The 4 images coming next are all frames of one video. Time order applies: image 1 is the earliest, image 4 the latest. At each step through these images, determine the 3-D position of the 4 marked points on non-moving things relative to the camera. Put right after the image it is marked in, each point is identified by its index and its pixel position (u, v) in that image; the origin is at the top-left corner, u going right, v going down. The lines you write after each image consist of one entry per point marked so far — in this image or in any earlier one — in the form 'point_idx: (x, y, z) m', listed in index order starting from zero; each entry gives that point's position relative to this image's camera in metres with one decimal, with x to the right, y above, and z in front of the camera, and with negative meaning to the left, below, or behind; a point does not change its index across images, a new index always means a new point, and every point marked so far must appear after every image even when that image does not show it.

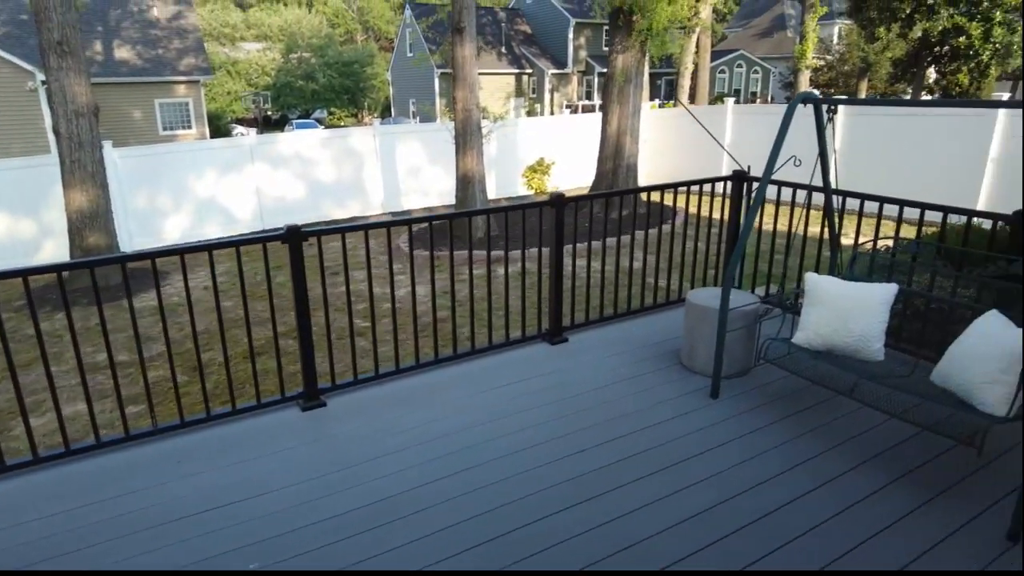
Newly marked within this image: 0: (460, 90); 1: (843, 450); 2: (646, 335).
0: (-0.7, +2.7, +9.1) m
1: (+1.2, -0.6, +2.5) m
2: (+0.7, -0.3, +3.7) m
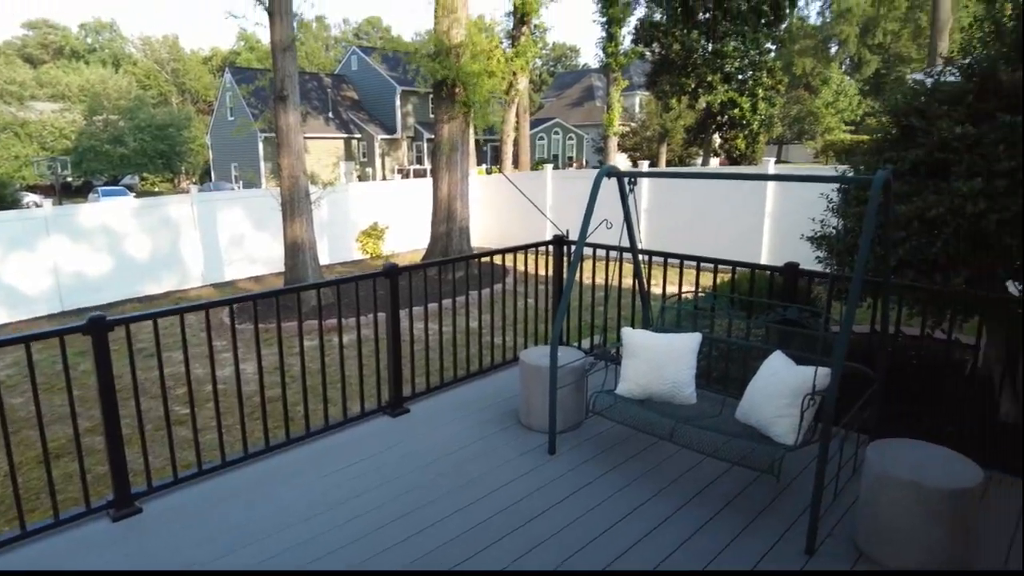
0: (-3.1, +1.8, +8.9) m
1: (+0.6, -0.8, +2.7) m
2: (-0.2, -0.6, +3.7) m
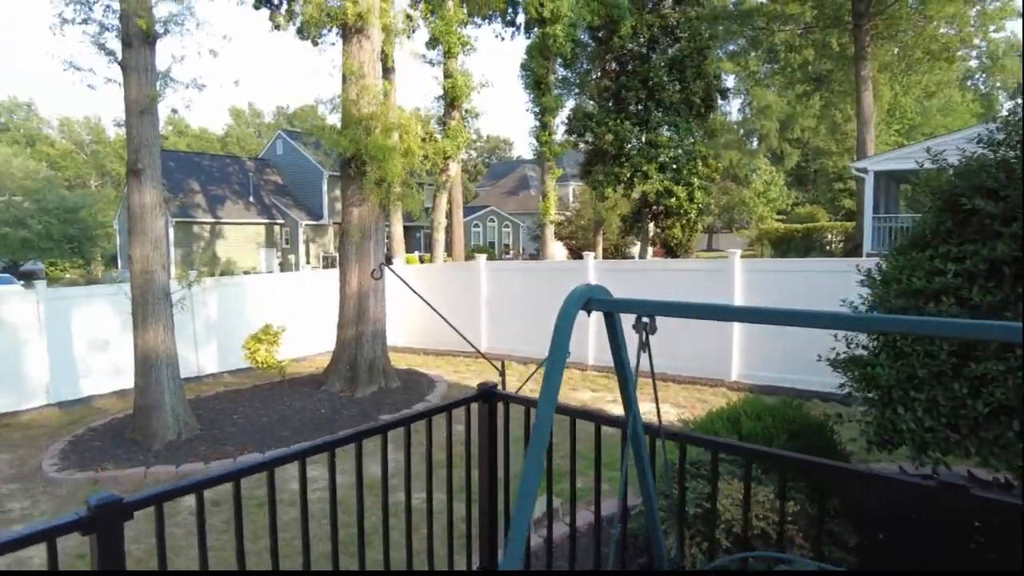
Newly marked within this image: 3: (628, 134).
0: (-3.9, +0.4, +7.0) m
1: (+0.4, -1.3, +0.8) m
2: (-0.5, -1.2, +1.9) m
3: (+3.0, +3.9, +16.9) m
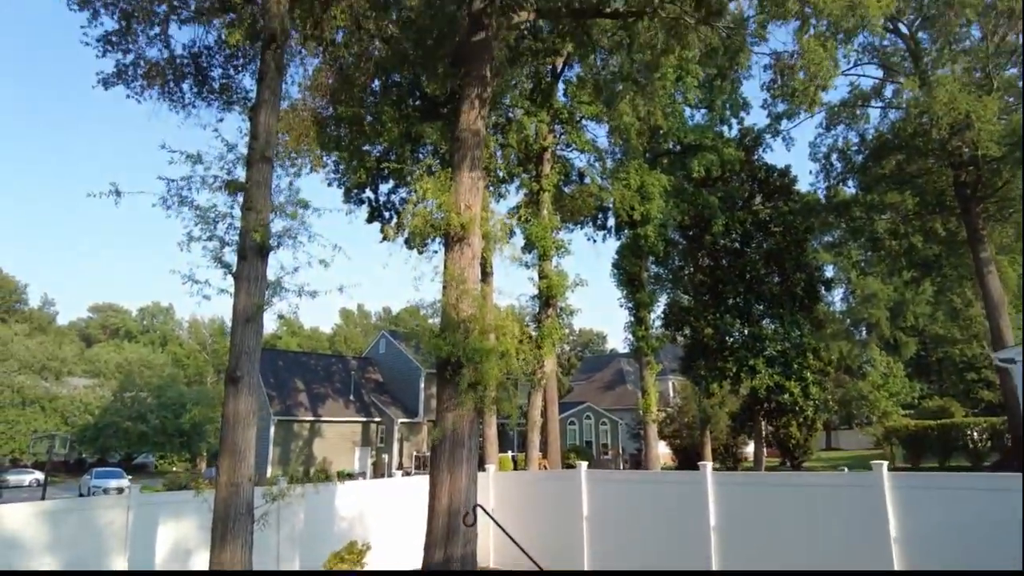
0: (-2.8, -1.7, +6.7) m
1: (+0.6, -1.5, -0.2) m
2: (-0.2, -1.8, +0.9) m
3: (+5.4, -1.0, +16.2) m
